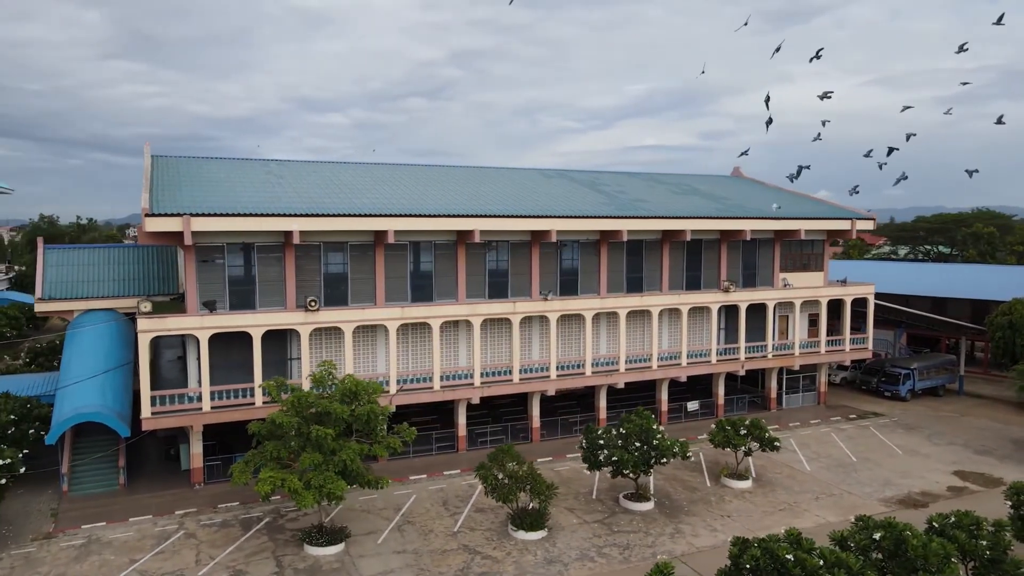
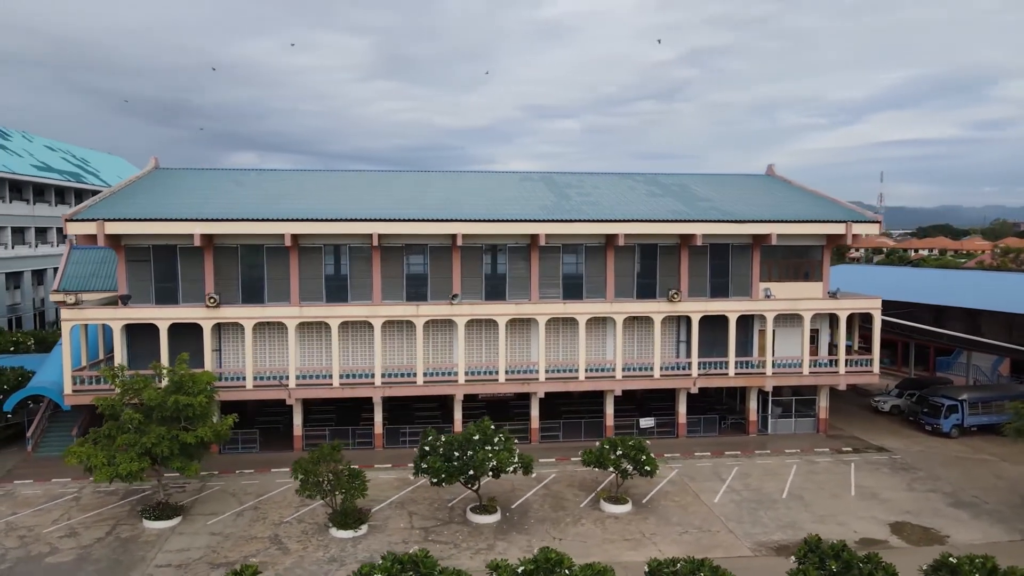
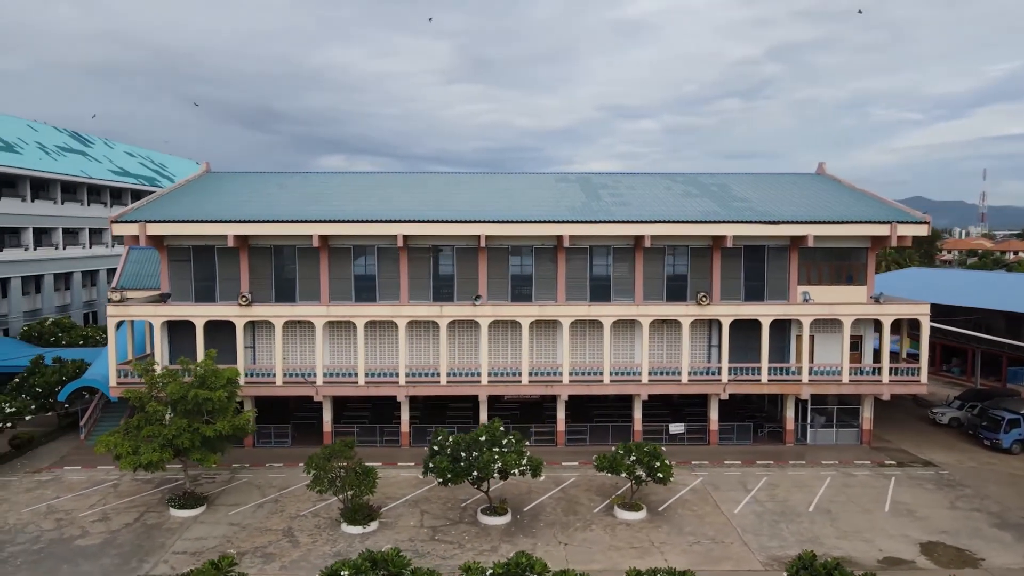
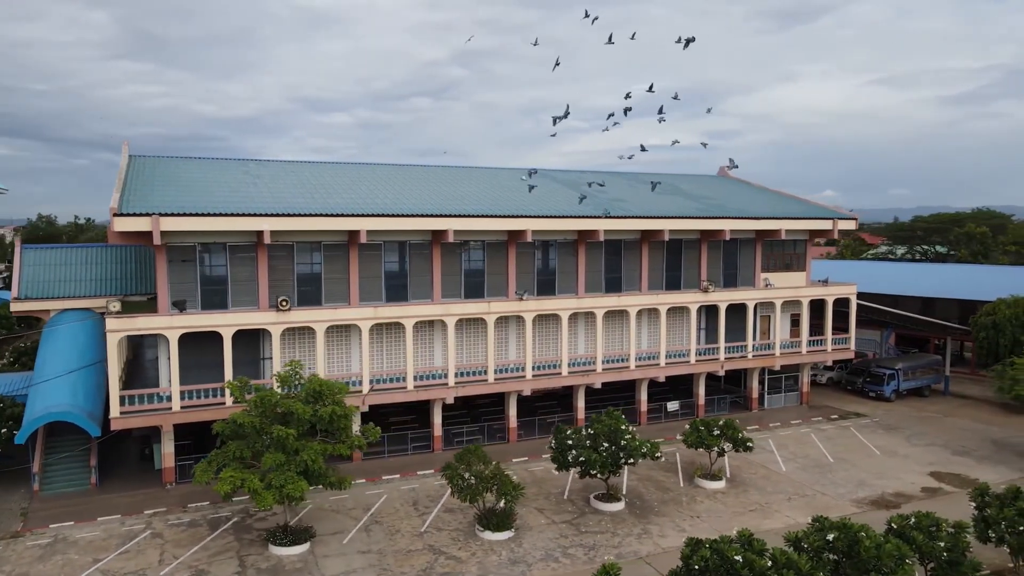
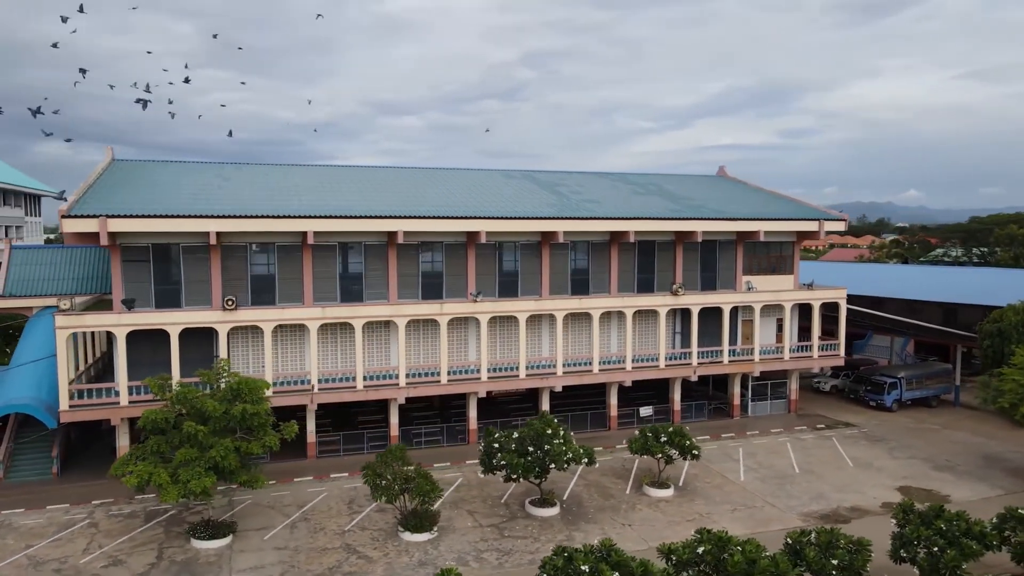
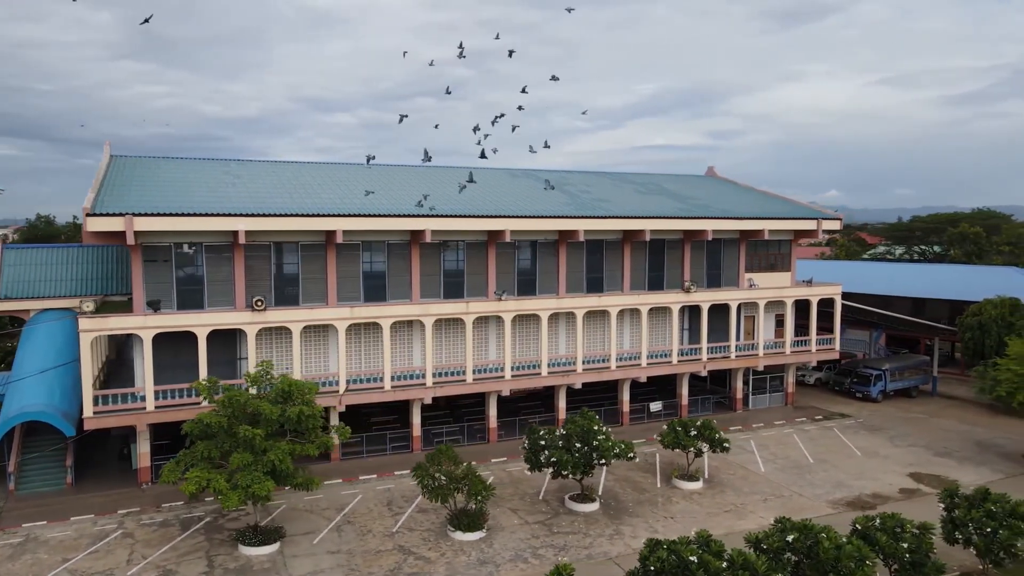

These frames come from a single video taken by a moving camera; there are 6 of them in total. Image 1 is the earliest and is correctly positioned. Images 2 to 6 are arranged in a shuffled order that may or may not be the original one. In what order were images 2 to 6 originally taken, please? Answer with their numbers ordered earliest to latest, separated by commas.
4, 6, 5, 2, 3
